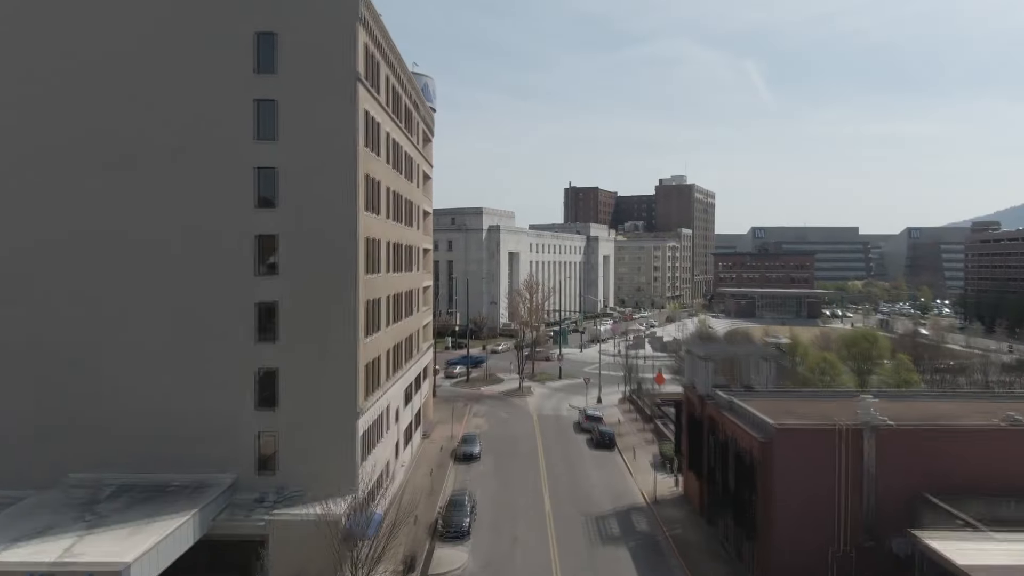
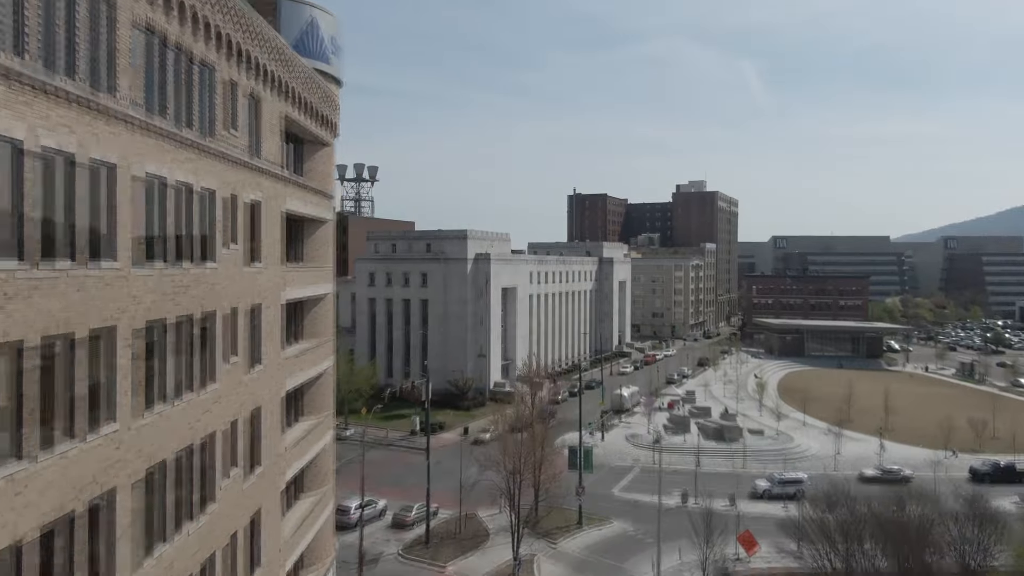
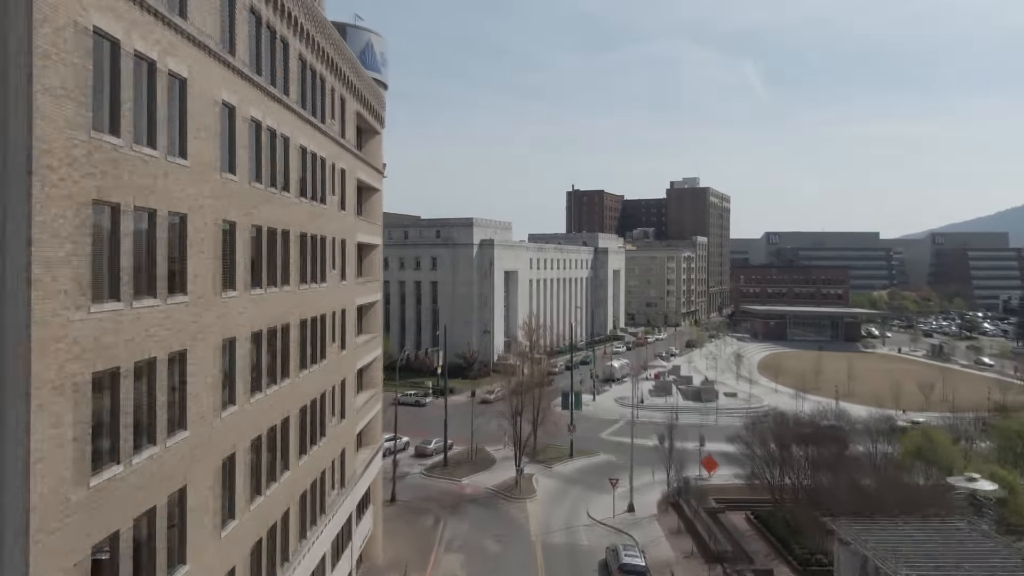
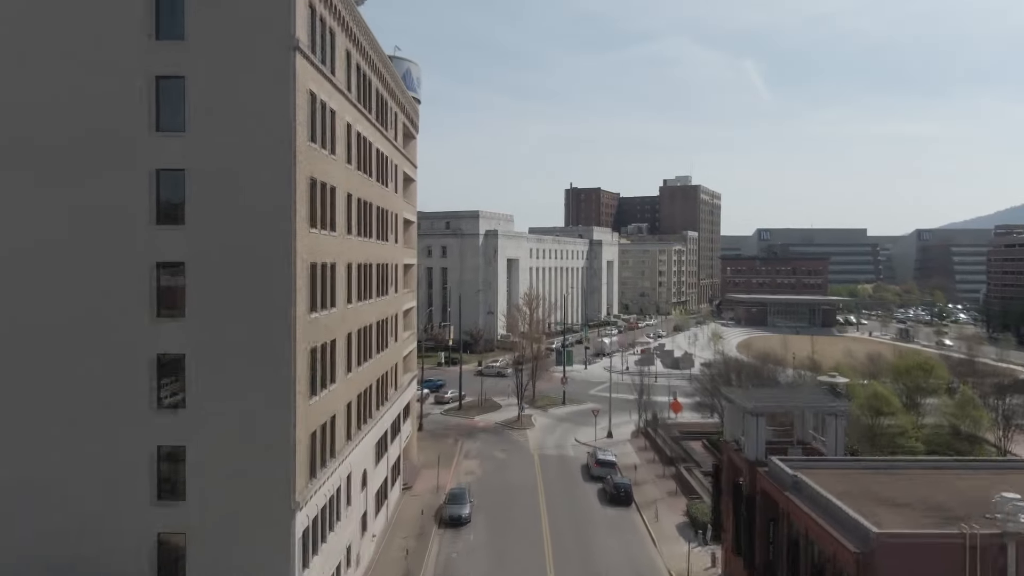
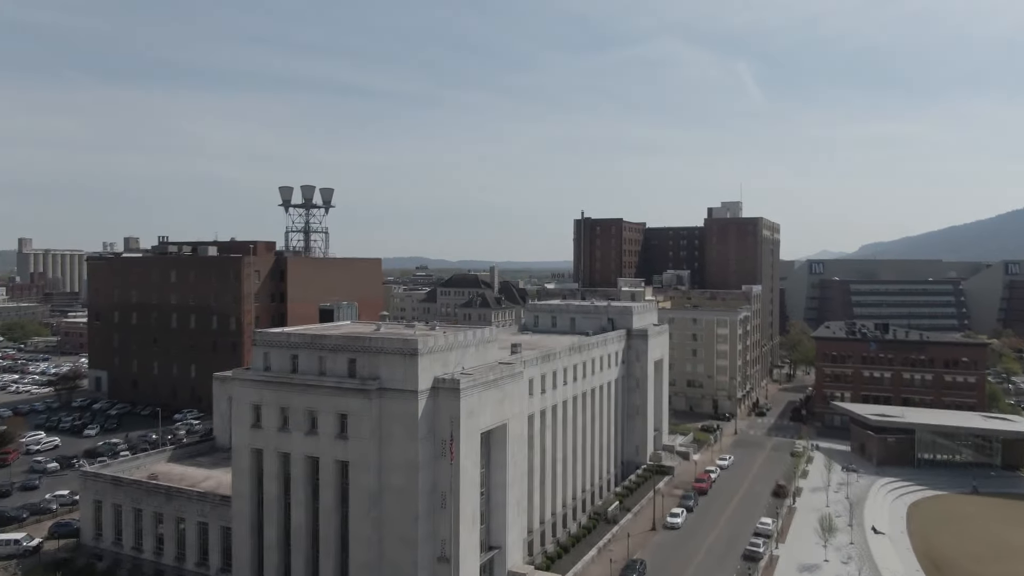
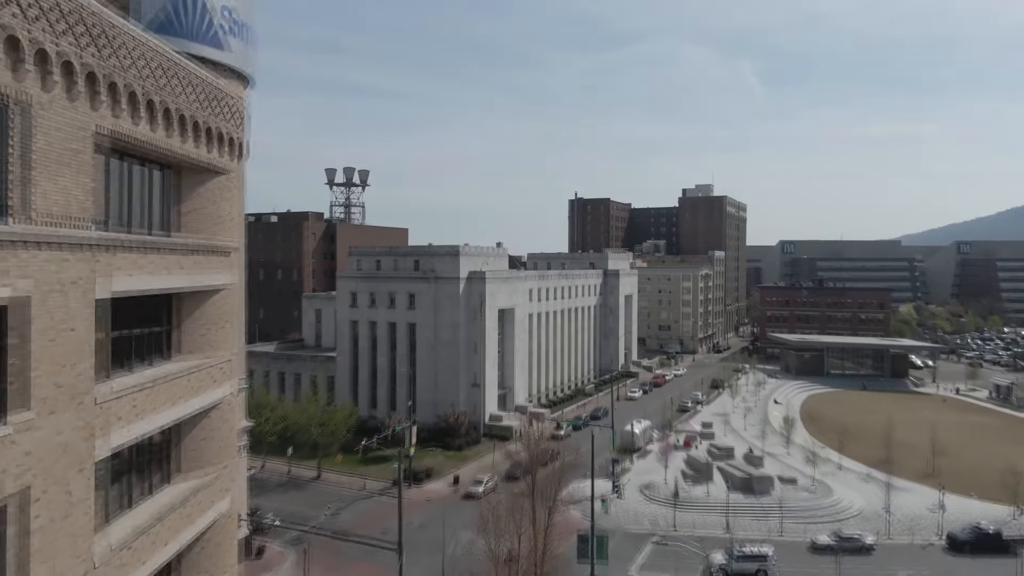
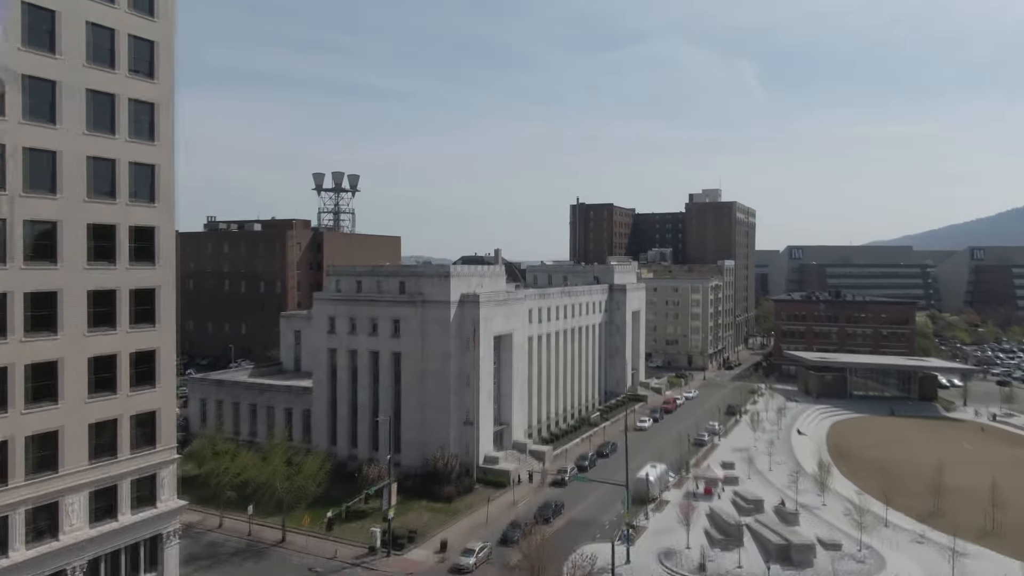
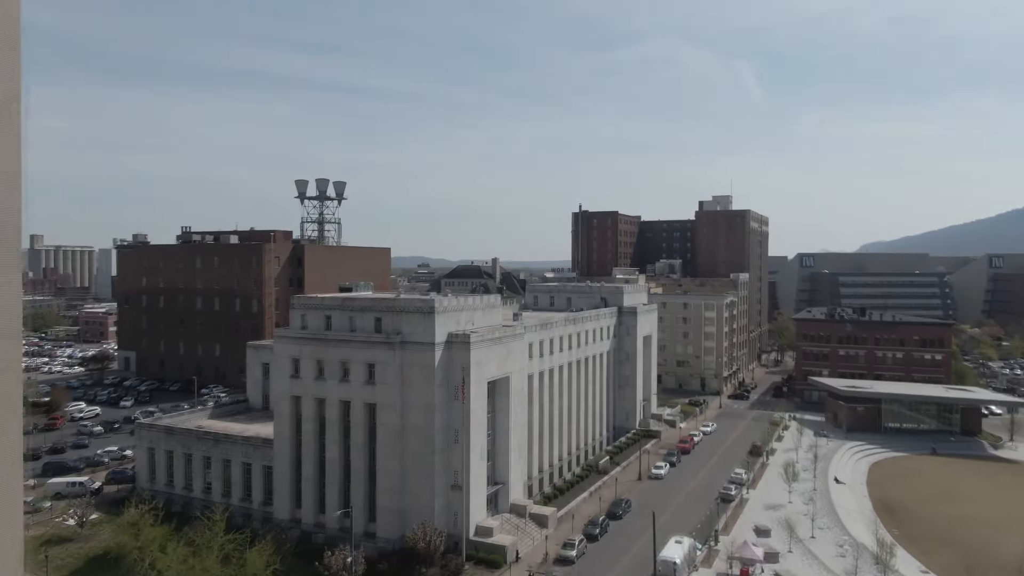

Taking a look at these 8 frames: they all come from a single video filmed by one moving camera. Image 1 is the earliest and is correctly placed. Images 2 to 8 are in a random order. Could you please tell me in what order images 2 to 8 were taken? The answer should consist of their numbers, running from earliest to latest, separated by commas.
4, 3, 2, 6, 7, 8, 5
